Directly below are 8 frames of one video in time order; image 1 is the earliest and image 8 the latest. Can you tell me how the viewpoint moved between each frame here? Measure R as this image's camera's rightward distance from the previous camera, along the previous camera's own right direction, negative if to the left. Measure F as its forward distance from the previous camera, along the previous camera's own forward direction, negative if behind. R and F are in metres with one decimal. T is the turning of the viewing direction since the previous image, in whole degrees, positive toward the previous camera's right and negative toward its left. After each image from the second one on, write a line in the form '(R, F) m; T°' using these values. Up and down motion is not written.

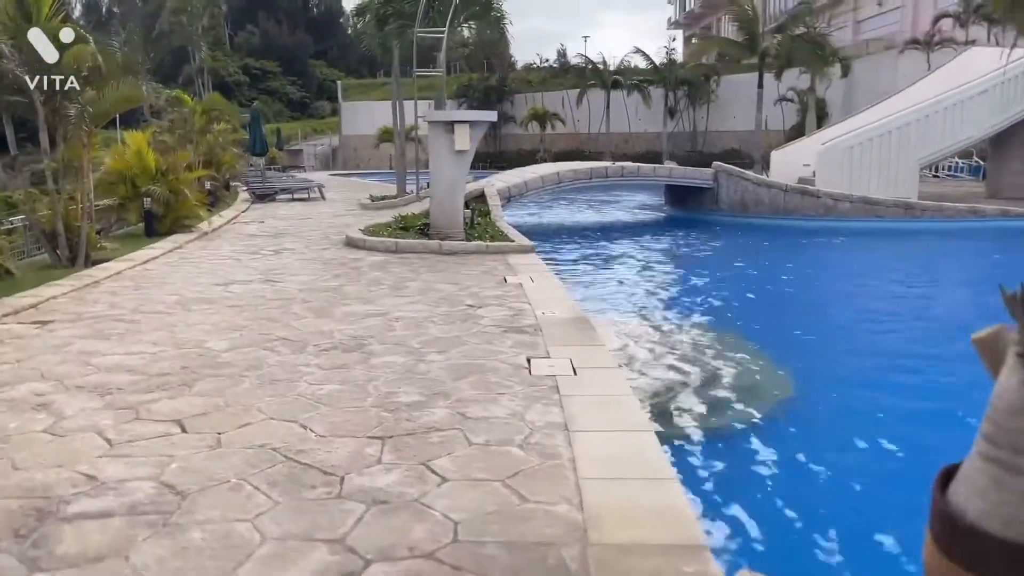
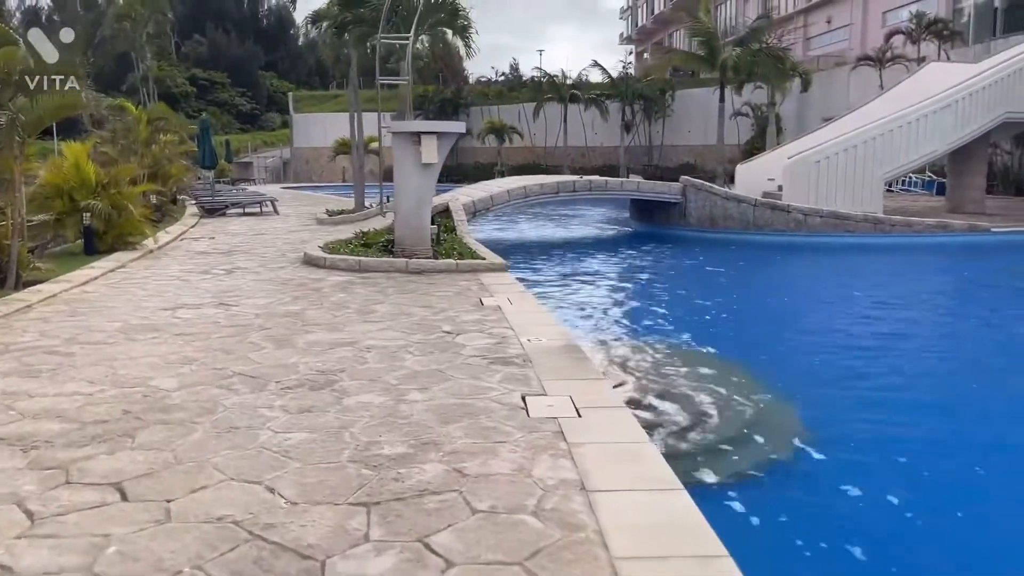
(-0.2, +0.6) m; +3°
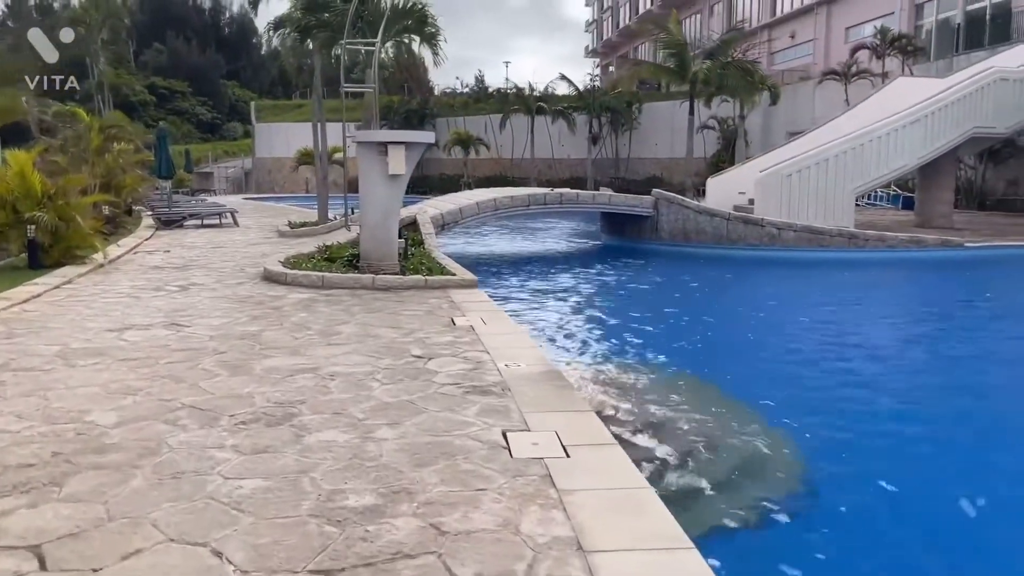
(-0.1, +0.4) m; +2°
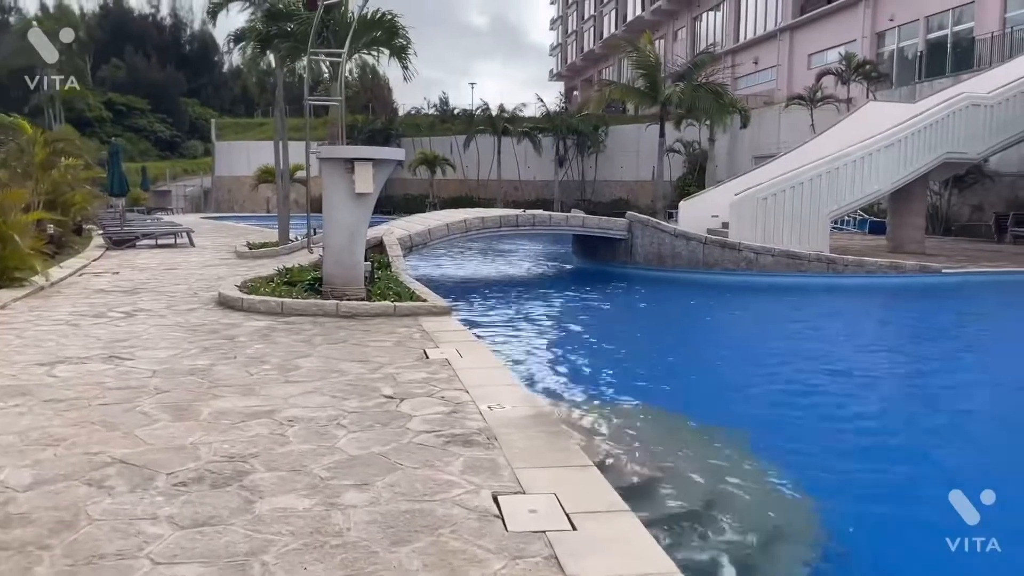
(-0.1, +0.6) m; +3°
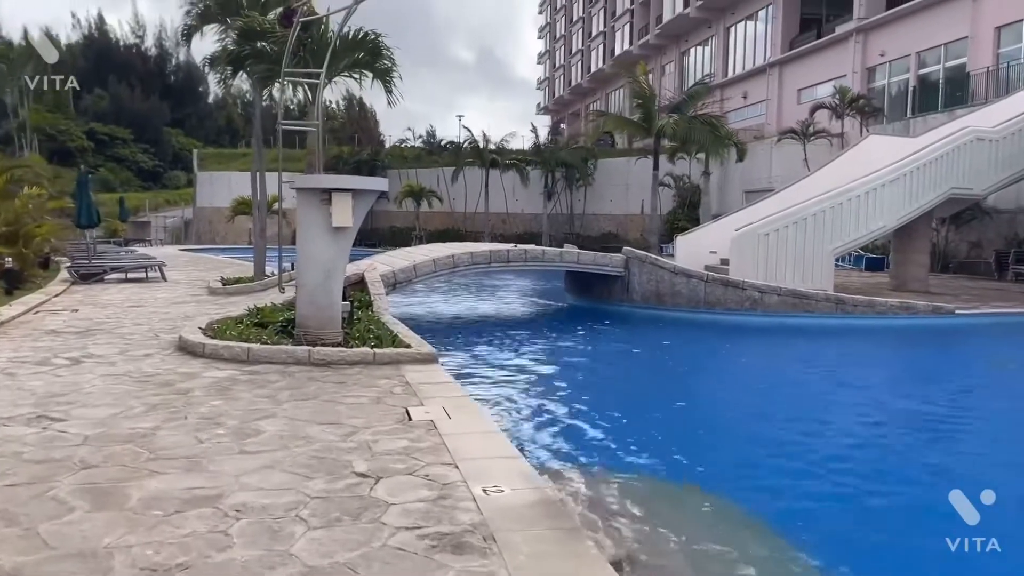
(-0.1, +0.9) m; +1°
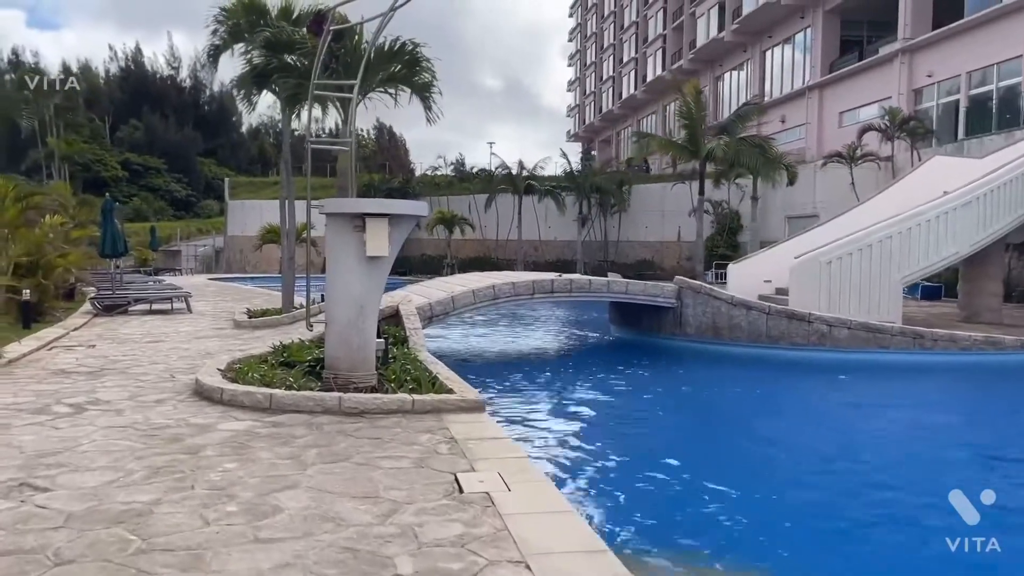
(-0.2, +1.0) m; -2°
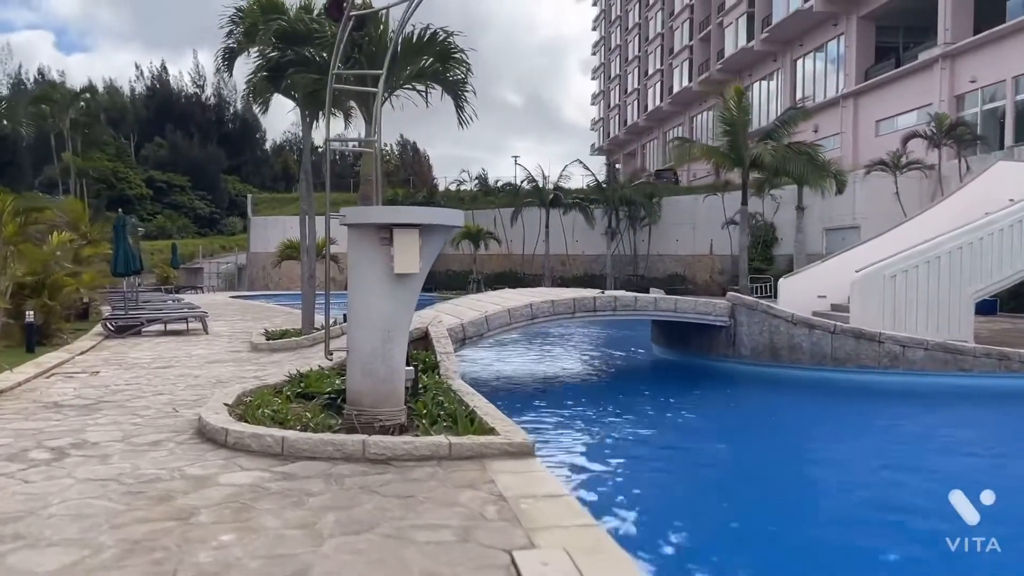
(-0.2, +1.1) m; -2°
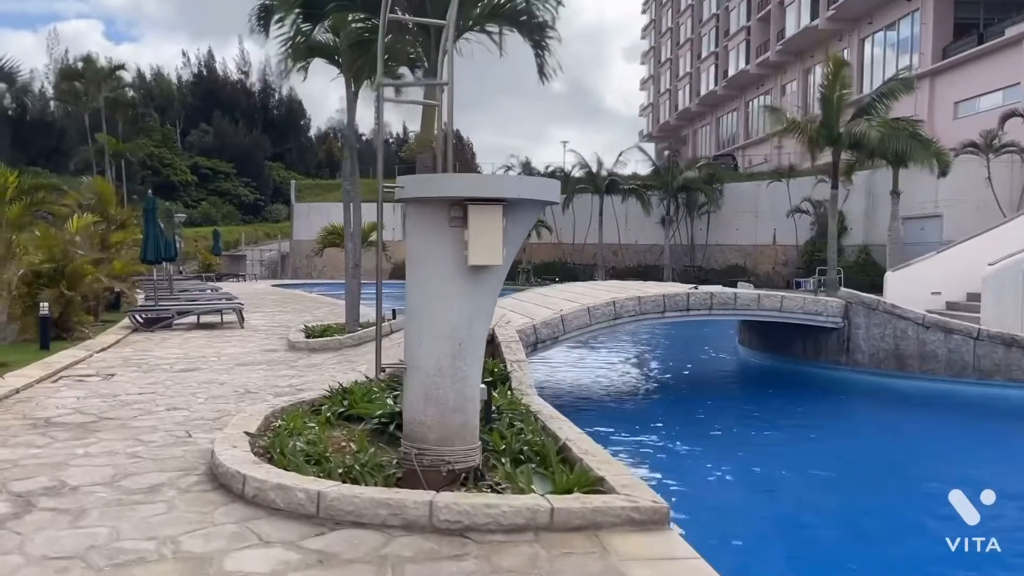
(-0.4, +1.7) m; -3°
